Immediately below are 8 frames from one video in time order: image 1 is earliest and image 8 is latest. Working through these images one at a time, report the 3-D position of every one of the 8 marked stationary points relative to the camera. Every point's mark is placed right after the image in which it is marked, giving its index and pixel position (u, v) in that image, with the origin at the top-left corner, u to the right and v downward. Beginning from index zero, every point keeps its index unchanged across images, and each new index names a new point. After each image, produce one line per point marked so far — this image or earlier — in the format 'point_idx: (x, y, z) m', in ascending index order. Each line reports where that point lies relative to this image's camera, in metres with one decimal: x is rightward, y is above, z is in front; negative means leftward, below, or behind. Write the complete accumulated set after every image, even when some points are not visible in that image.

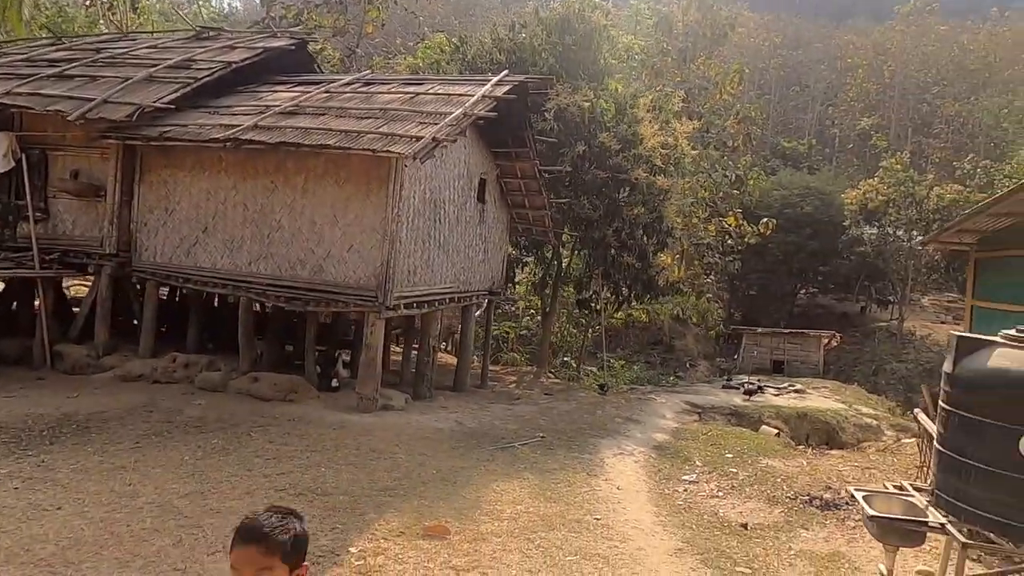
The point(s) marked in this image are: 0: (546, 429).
0: (+0.6, -2.6, +12.3) m
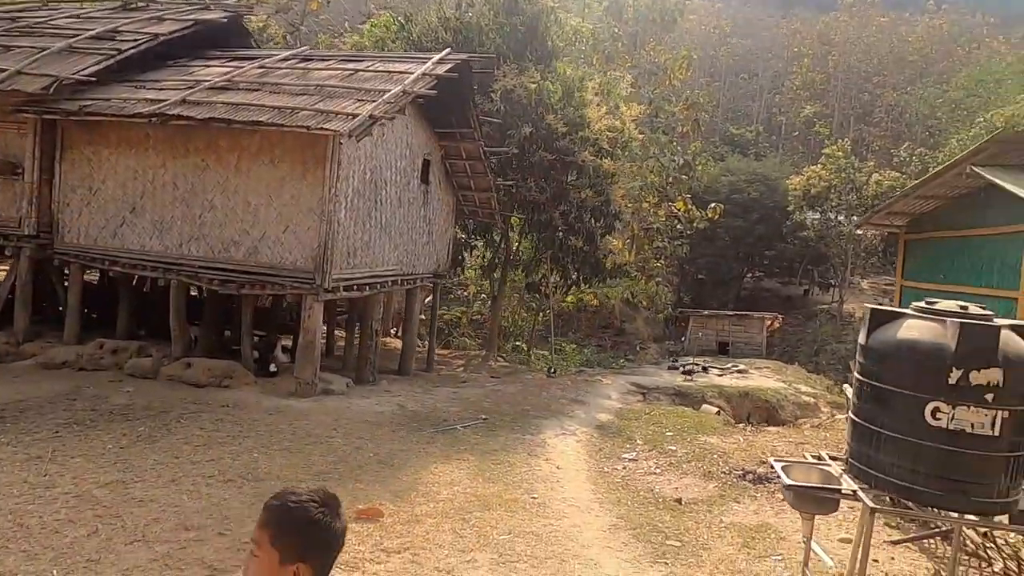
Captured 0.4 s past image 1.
0: (-0.4, -2.3, +12.3) m
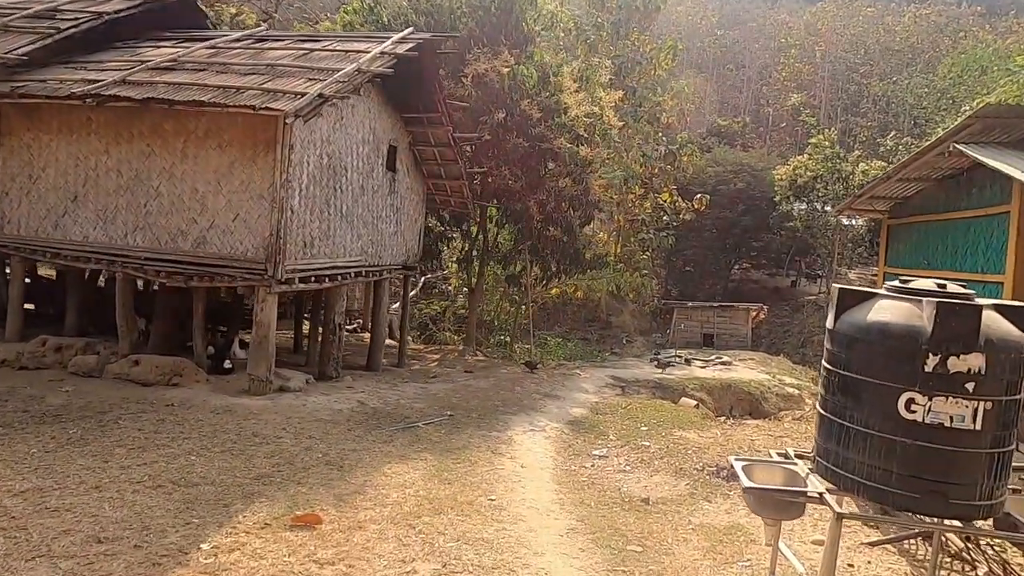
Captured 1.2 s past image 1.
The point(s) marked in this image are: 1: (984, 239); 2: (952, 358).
0: (-1.0, -2.1, +11.8) m
1: (+7.0, +0.7, +9.8) m
2: (+2.5, -0.4, +3.7) m
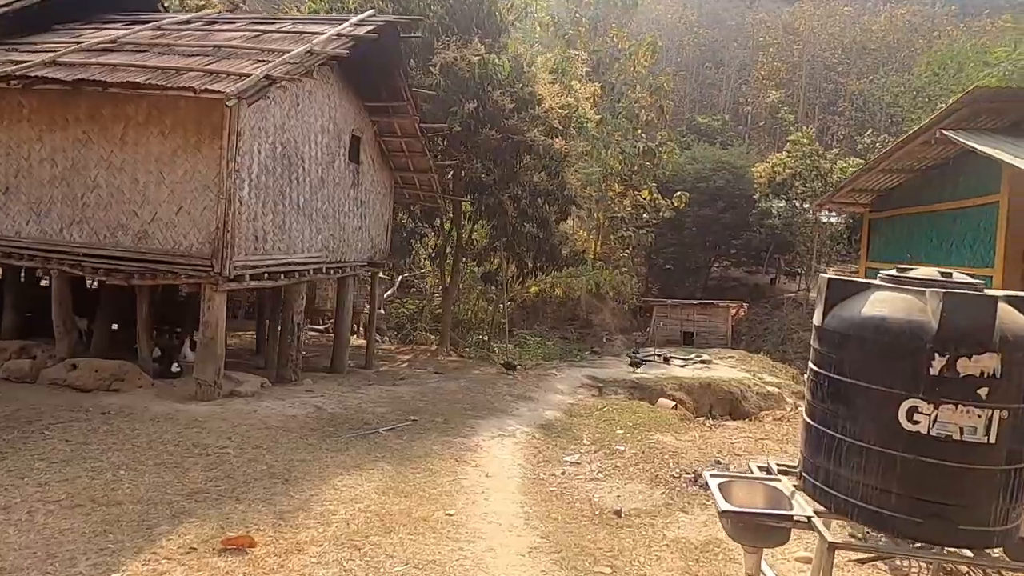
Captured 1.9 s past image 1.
0: (-1.5, -2.1, +11.1) m
1: (+6.5, +0.8, +9.3) m
2: (+2.2, -0.3, +3.1) m
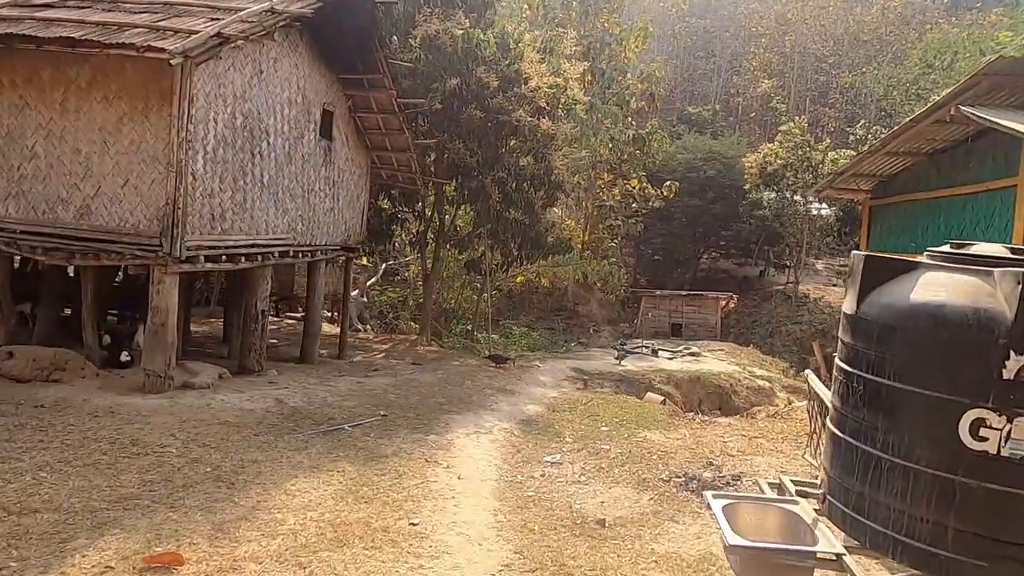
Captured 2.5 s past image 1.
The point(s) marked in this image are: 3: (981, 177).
0: (-1.9, -1.8, +10.3) m
1: (+6.2, +0.9, +8.7) m
2: (+2.0, -0.3, +2.4) m
3: (+6.3, +1.5, +8.9) m
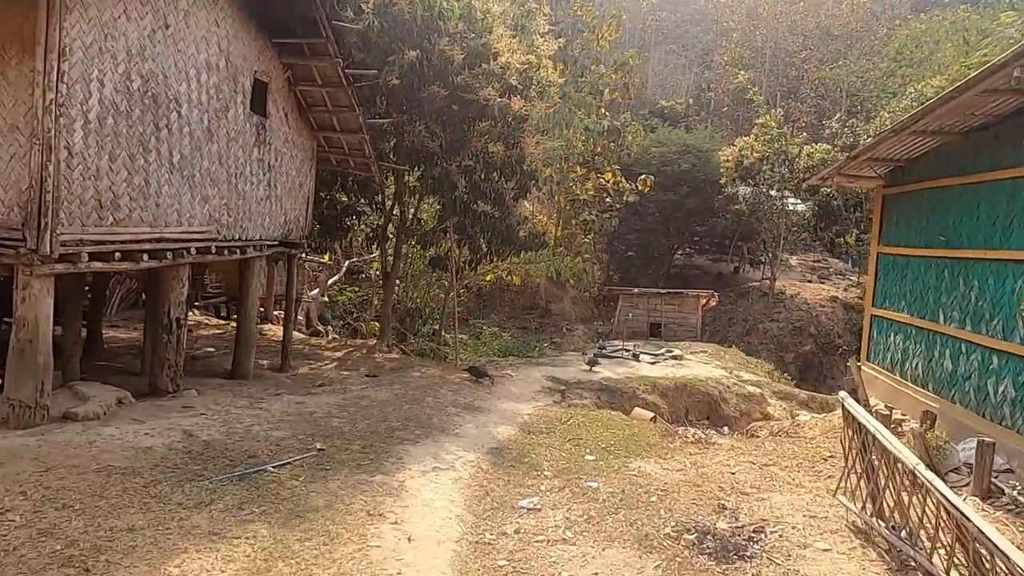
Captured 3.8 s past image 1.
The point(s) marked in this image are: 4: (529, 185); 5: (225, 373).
0: (-2.3, -1.9, +8.5) m
1: (+5.9, +0.9, +7.2) m
2: (+1.9, -0.3, +0.8) m
3: (+6.0, +1.5, +7.4) m
4: (+0.4, +2.6, +16.3) m
5: (-5.0, -1.5, +11.5) m
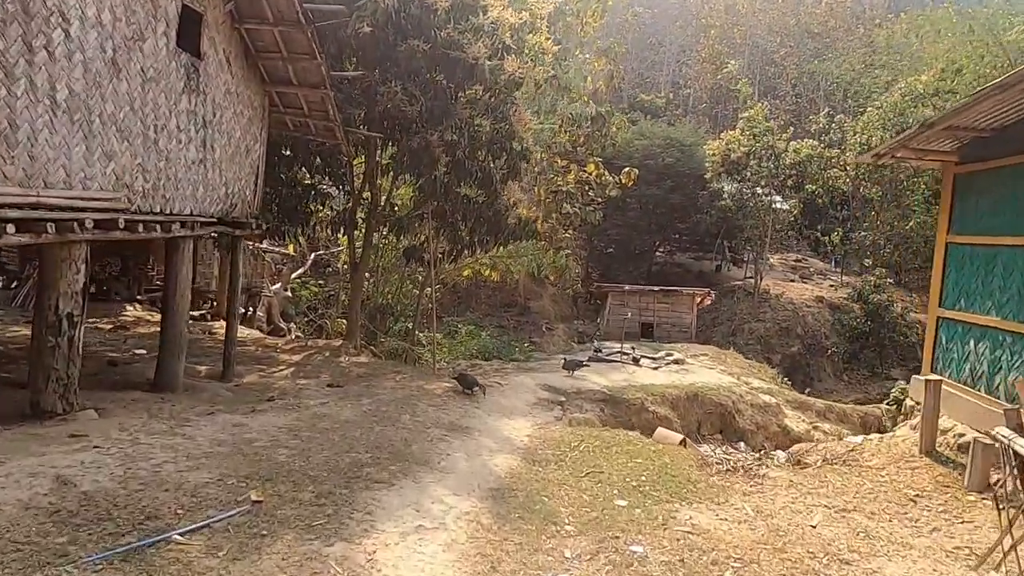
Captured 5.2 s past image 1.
0: (-2.2, -1.8, +6.3) m
1: (+6.0, +0.9, +5.3) m
2: (+2.3, -0.3, -1.3) m
3: (+6.1, +1.5, +5.5) m
4: (+0.2, +2.7, +14.2) m
5: (-5.1, -1.3, +9.1) m
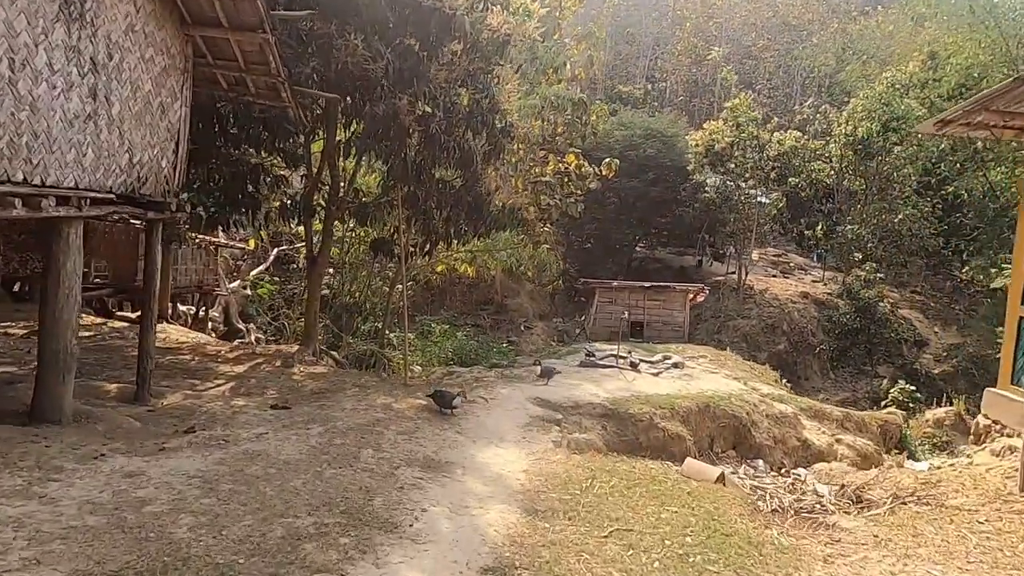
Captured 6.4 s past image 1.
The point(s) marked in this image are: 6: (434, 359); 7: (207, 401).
0: (-2.2, -1.8, +4.2) m
1: (+6.1, +1.0, +3.6) m
2: (+2.7, -0.3, -3.2) m
3: (+6.2, +1.6, +3.8) m
4: (-0.1, +2.8, +12.2) m
5: (-5.1, -1.3, +6.9) m
6: (-2.0, -1.7, +16.9) m
7: (-4.0, -1.5, +8.7) m
